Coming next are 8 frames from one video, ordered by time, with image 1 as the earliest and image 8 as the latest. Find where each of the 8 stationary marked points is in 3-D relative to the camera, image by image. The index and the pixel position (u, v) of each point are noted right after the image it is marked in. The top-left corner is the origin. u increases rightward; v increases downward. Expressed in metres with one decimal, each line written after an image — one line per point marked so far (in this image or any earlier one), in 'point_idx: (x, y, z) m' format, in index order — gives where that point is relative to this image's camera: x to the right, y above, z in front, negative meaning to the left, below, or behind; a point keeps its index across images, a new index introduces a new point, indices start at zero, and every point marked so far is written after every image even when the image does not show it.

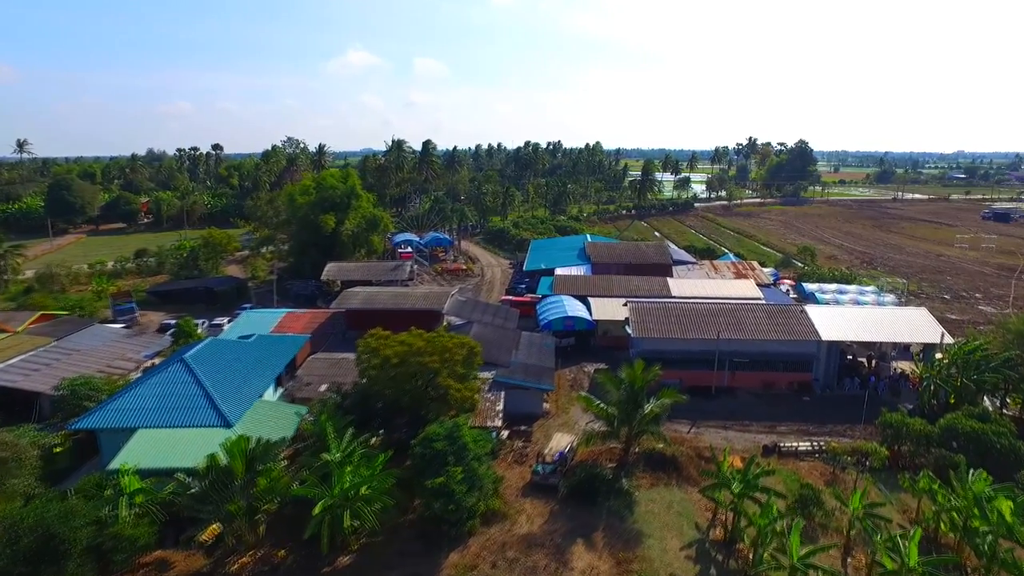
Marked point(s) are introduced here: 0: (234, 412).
0: (-8.3, -3.7, +18.0) m
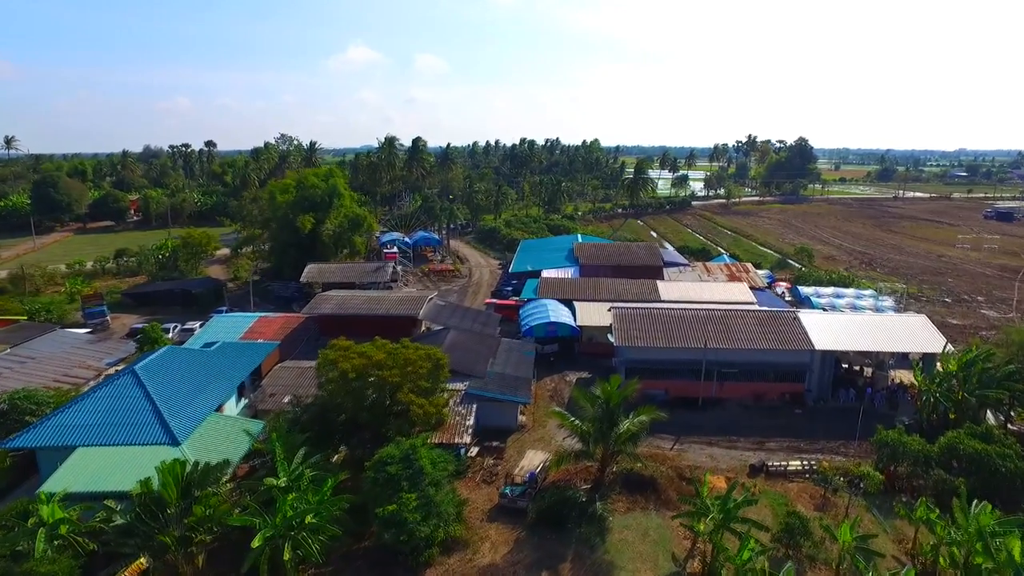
0: (-9.2, -3.9, +16.8) m
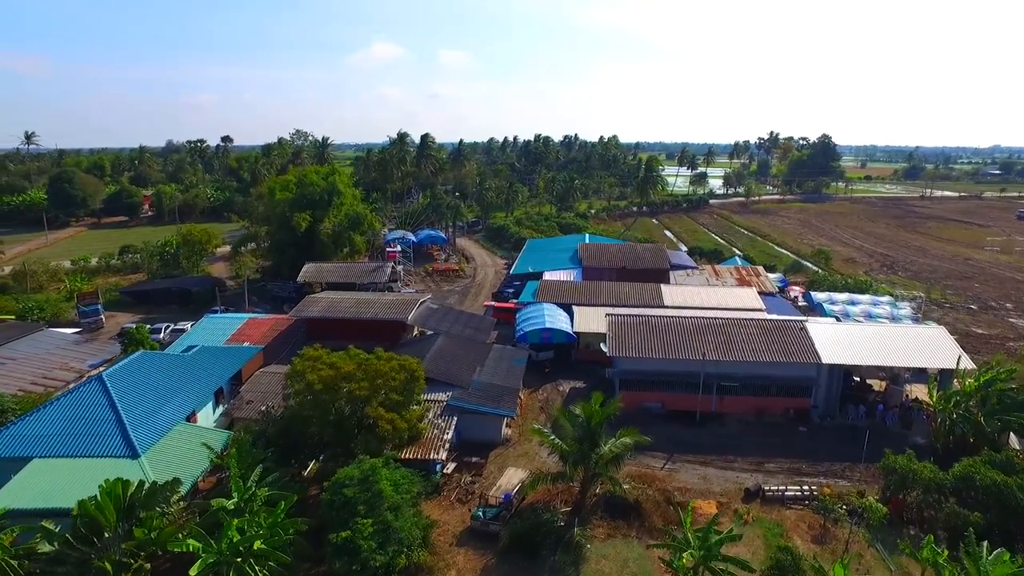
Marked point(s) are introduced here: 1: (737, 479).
0: (-9.9, -4.1, +16.1) m
1: (+6.7, -5.8, +17.8) m
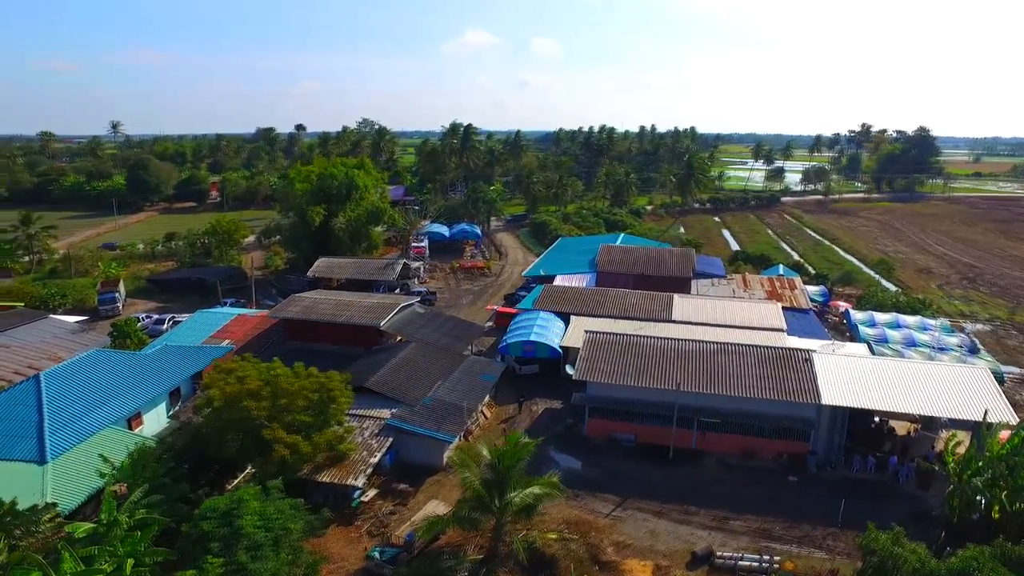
0: (-12.1, -4.1, +15.8) m
1: (+4.6, -6.5, +15.3) m
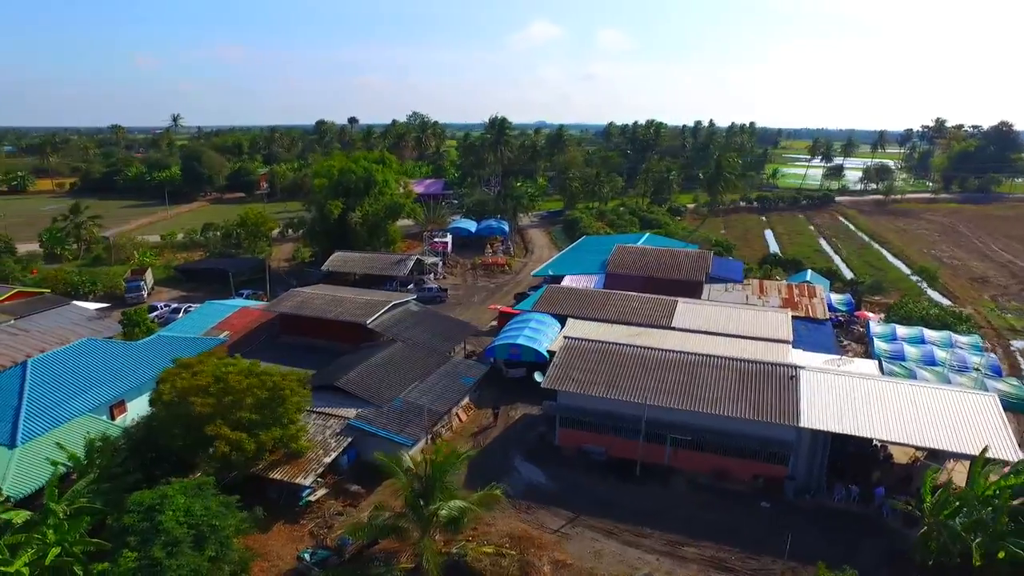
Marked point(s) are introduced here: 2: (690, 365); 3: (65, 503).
0: (-13.4, -3.9, +16.5) m
1: (+3.0, -6.7, +14.5) m
2: (+5.8, -2.5, +19.2) m
3: (-10.1, -4.9, +13.4) m
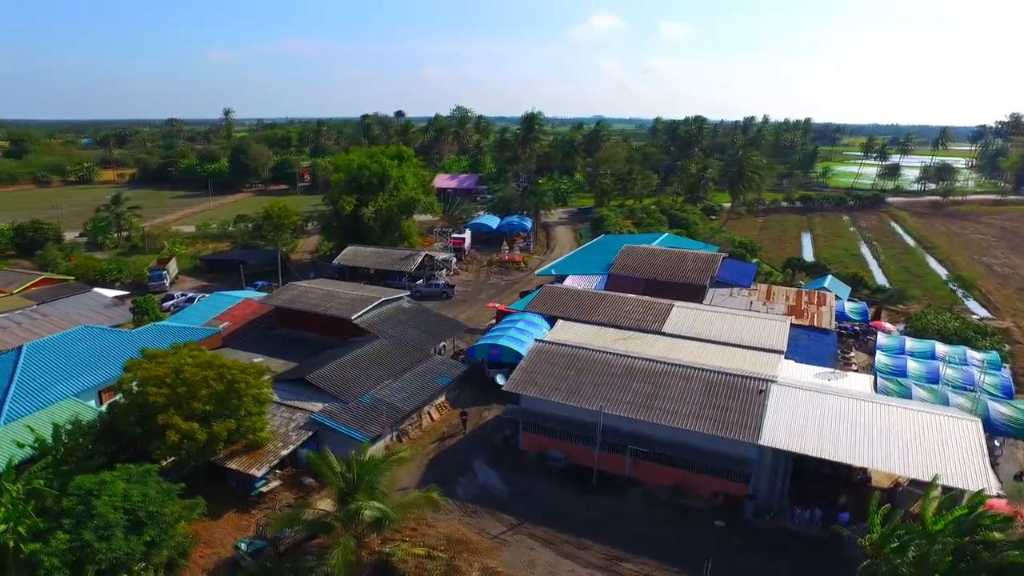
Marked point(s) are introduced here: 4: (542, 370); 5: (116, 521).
0: (-14.8, -3.6, +17.6) m
1: (+1.3, -6.9, +14.3) m
2: (+4.6, -2.7, +18.6) m
3: (-11.8, -4.7, +14.2) m
4: (+1.0, -2.7, +19.3) m
5: (-8.7, -5.2, +13.1) m
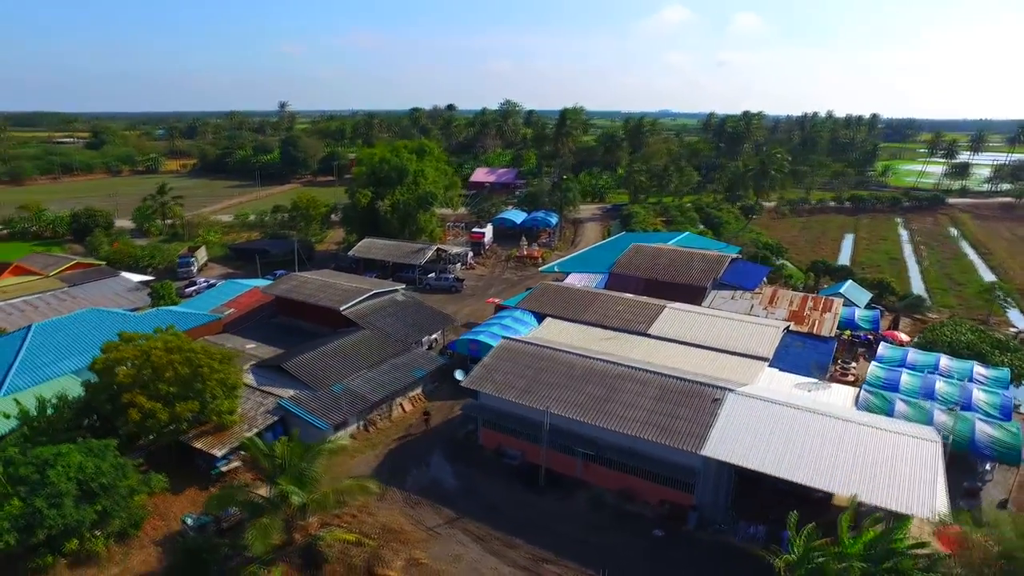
0: (-16.2, -3.1, +19.3) m
1: (-0.5, -6.9, +14.4) m
2: (+3.3, -2.7, +18.3) m
3: (-13.6, -4.3, +15.6) m
4: (-0.3, -2.6, +19.4) m
5: (-10.6, -4.9, +14.2) m
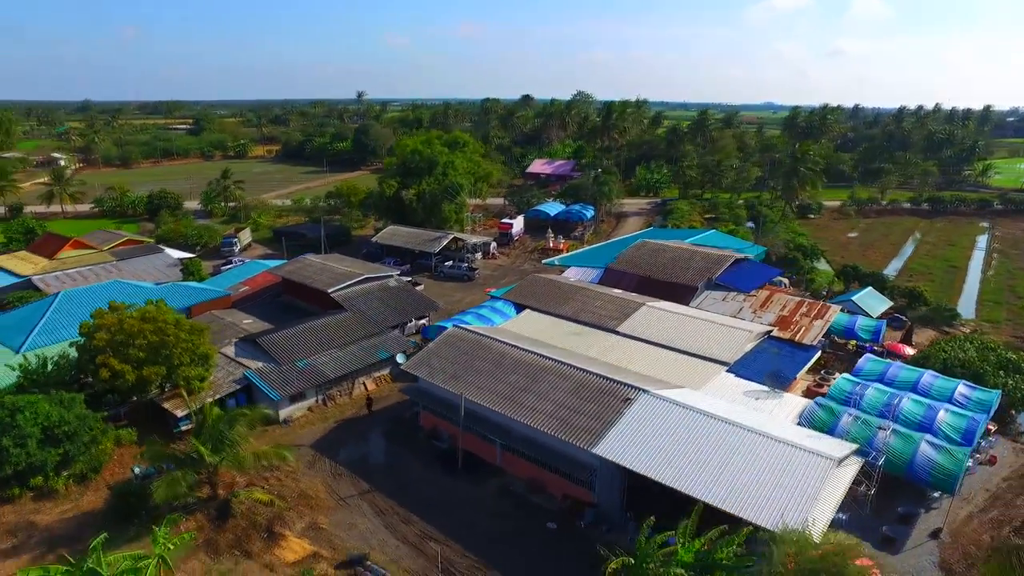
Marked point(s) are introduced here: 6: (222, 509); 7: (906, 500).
0: (-18.1, -2.0, +22.3) m
1: (-3.5, -6.6, +15.3) m
2: (+1.0, -2.6, +18.6) m
3: (-16.0, -3.3, +18.3) m
4: (-2.3, -2.2, +20.2) m
5: (-13.4, -4.1, +16.5) m
6: (-7.8, -6.0, +16.0) m
7: (+11.2, -6.0, +16.9) m
